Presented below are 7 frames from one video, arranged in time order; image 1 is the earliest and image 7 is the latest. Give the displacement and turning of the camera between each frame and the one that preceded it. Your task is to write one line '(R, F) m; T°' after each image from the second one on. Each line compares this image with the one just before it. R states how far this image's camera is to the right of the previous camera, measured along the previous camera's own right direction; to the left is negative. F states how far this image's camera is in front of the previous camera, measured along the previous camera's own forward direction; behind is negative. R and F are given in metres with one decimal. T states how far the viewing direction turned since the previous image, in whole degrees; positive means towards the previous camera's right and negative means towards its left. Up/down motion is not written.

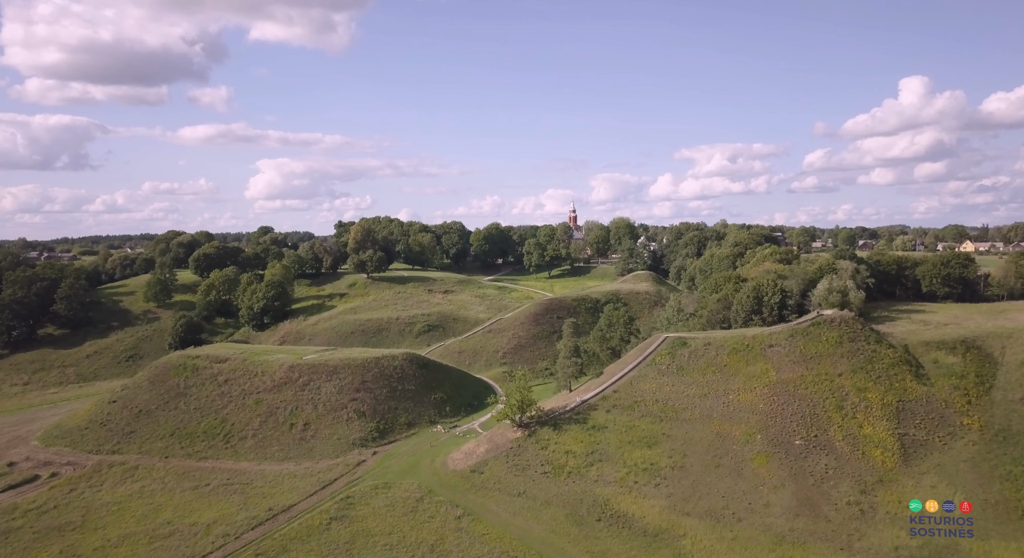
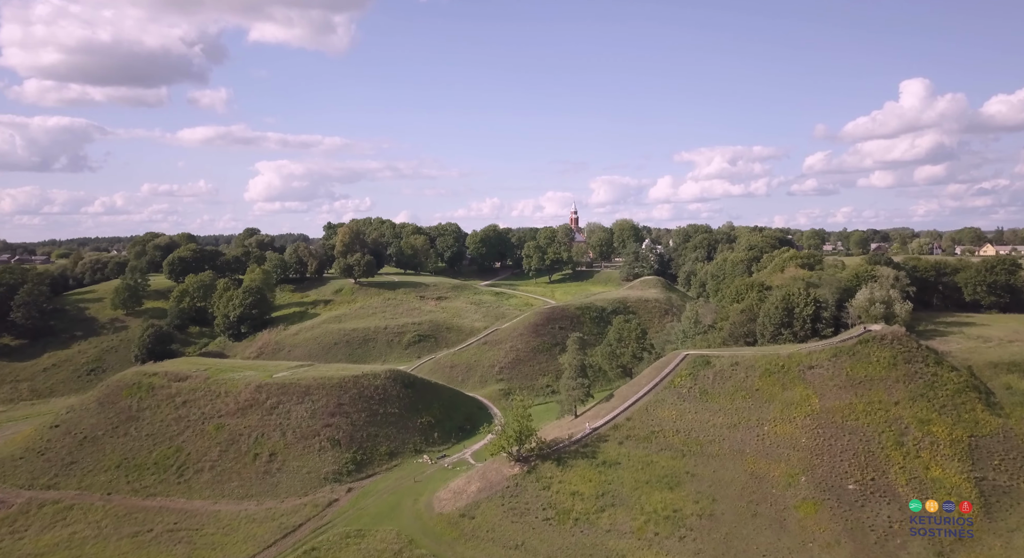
(+0.2, +9.1) m; 0°
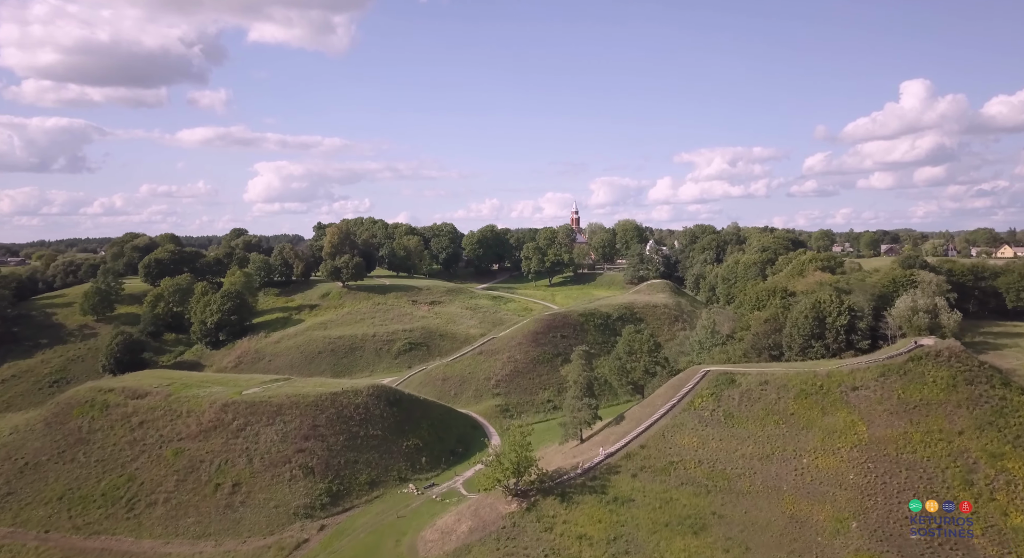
(+0.2, +7.4) m; 0°
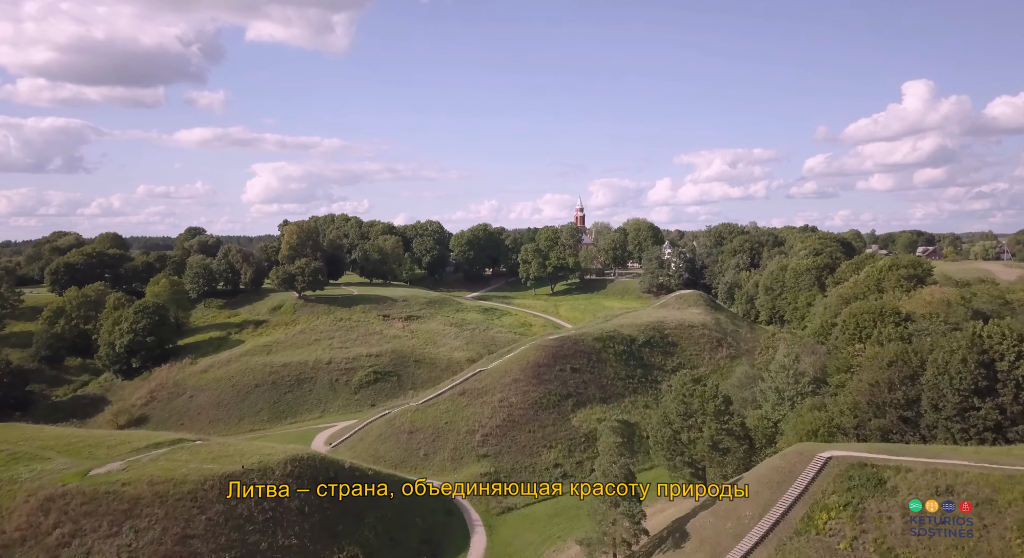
(+0.4, +22.1) m; 0°
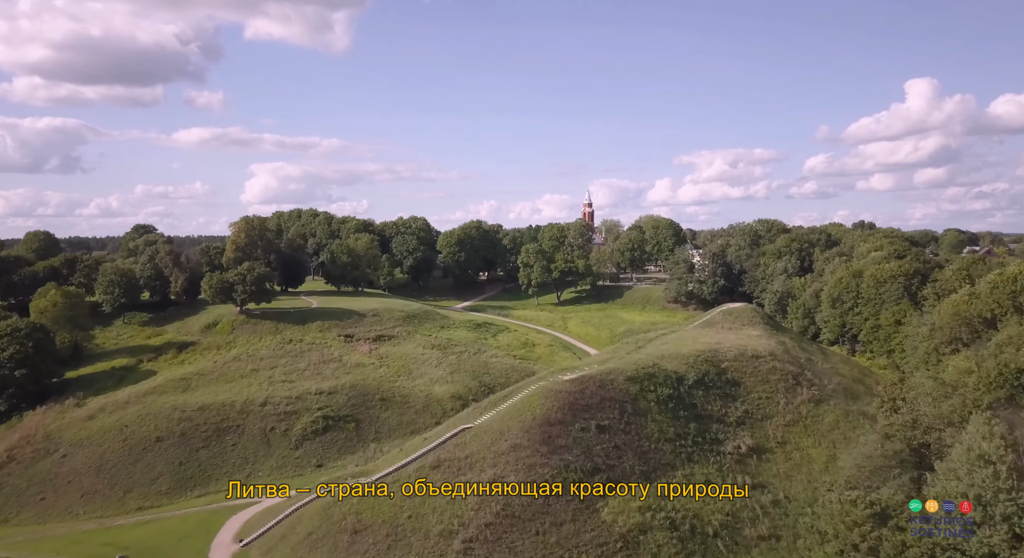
(+0.1, +20.6) m; 0°
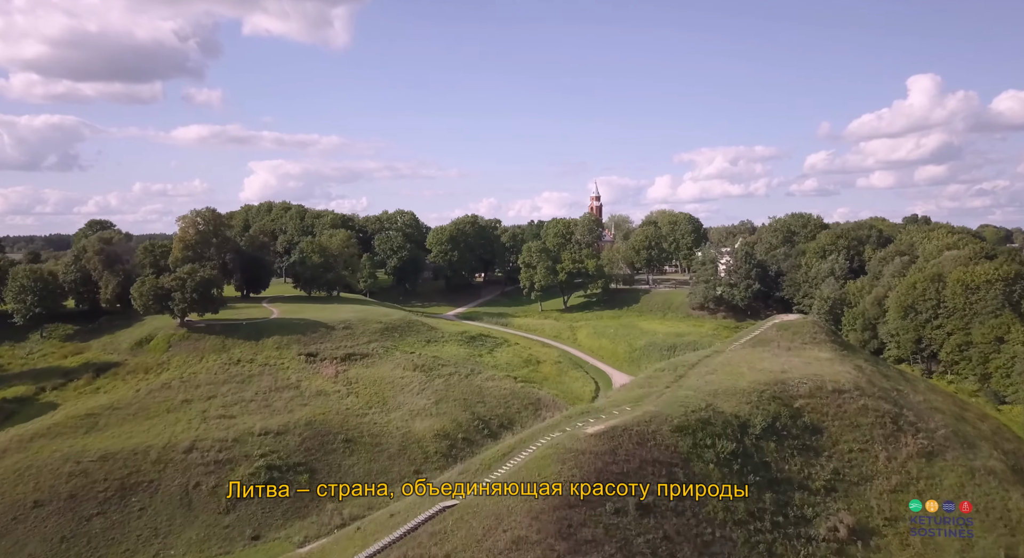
(-0.1, +13.9) m; 0°
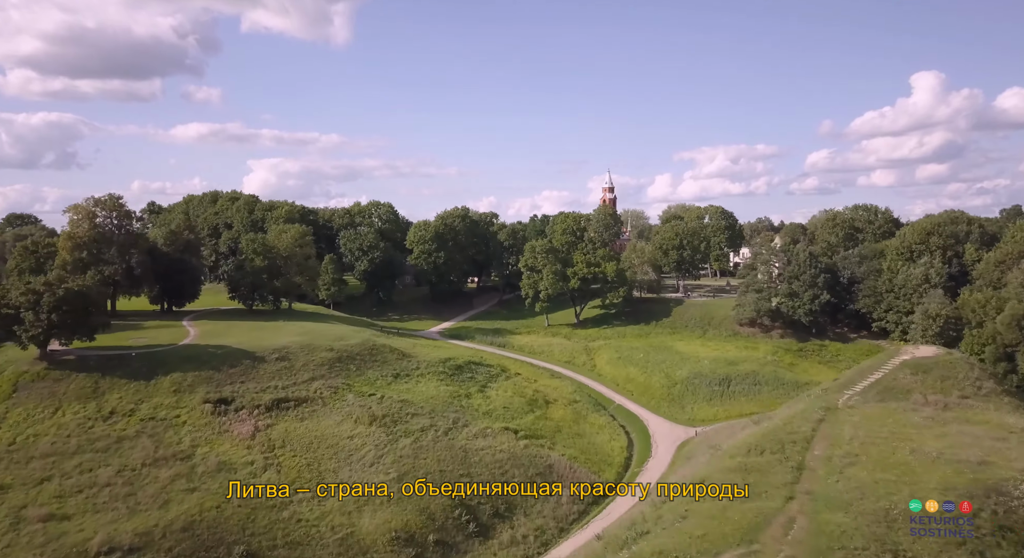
(0.0, +18.6) m; 0°
